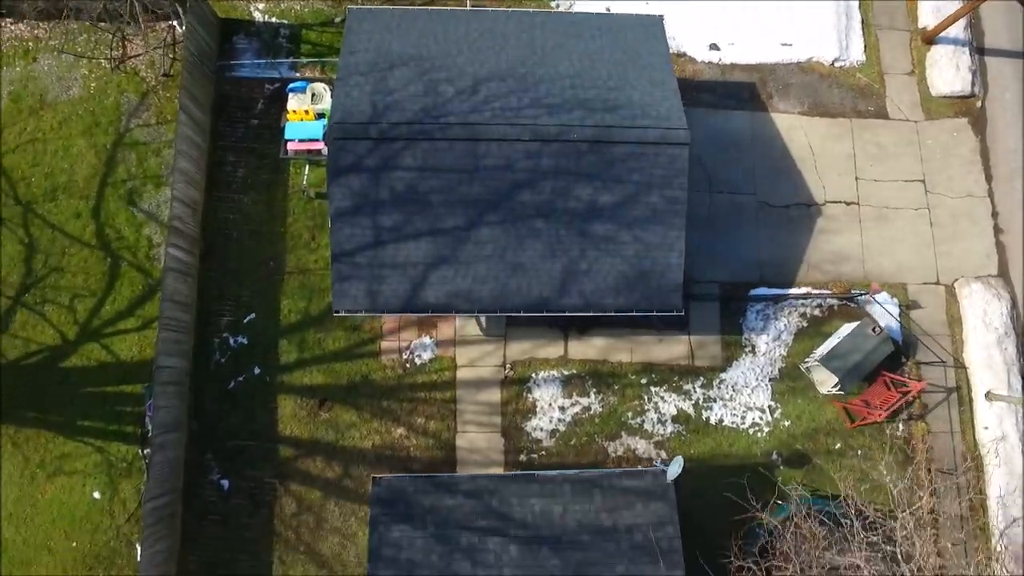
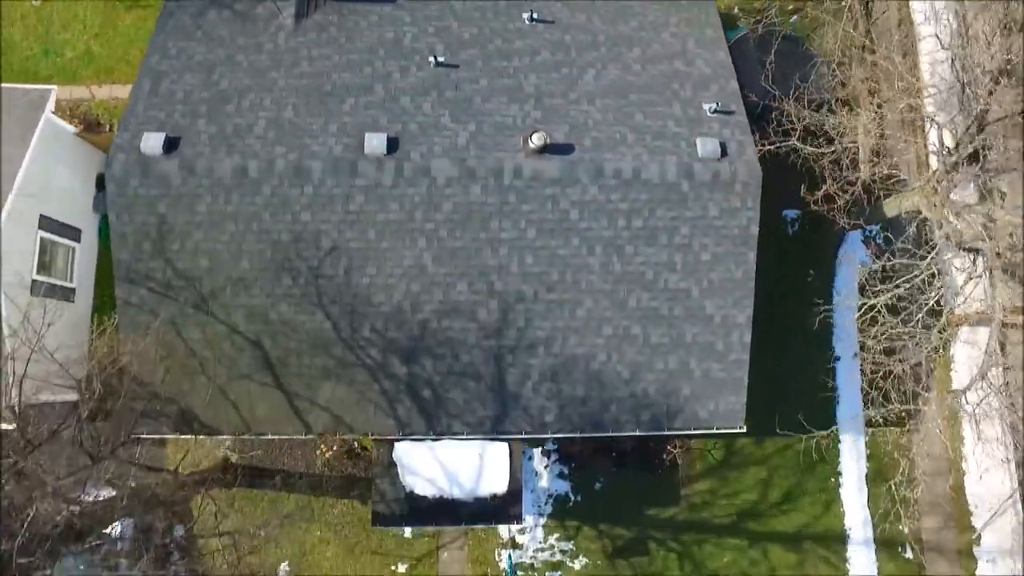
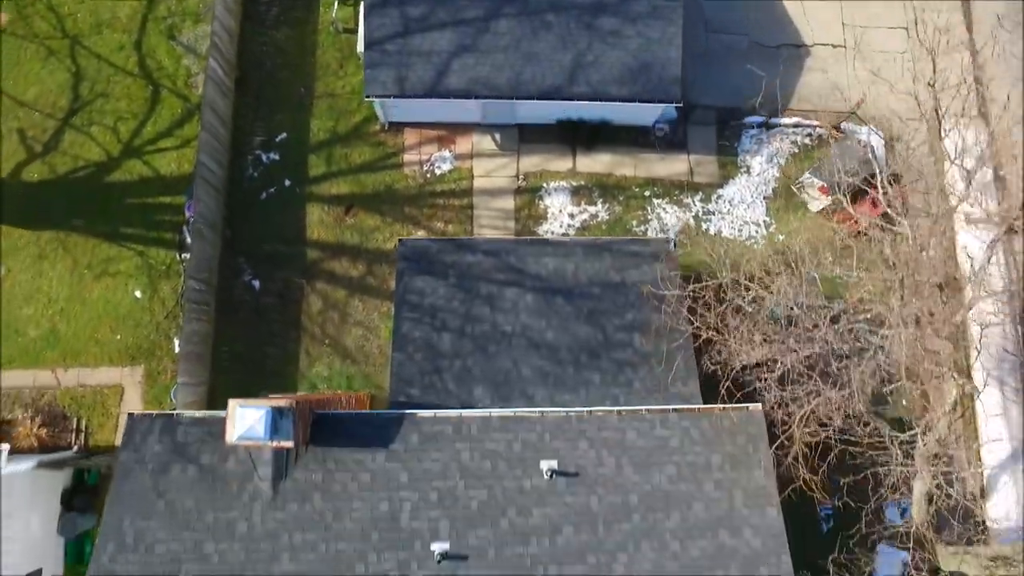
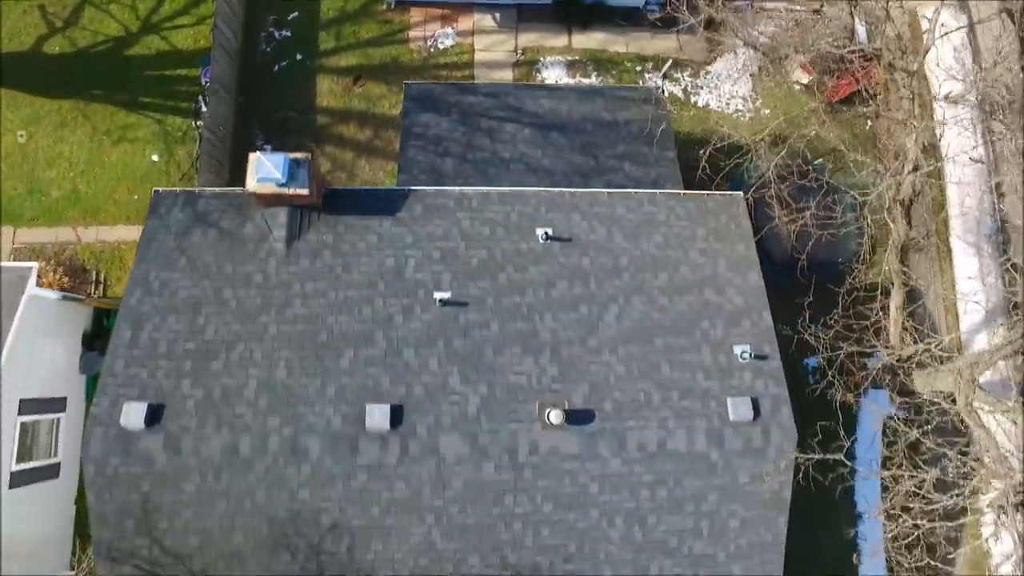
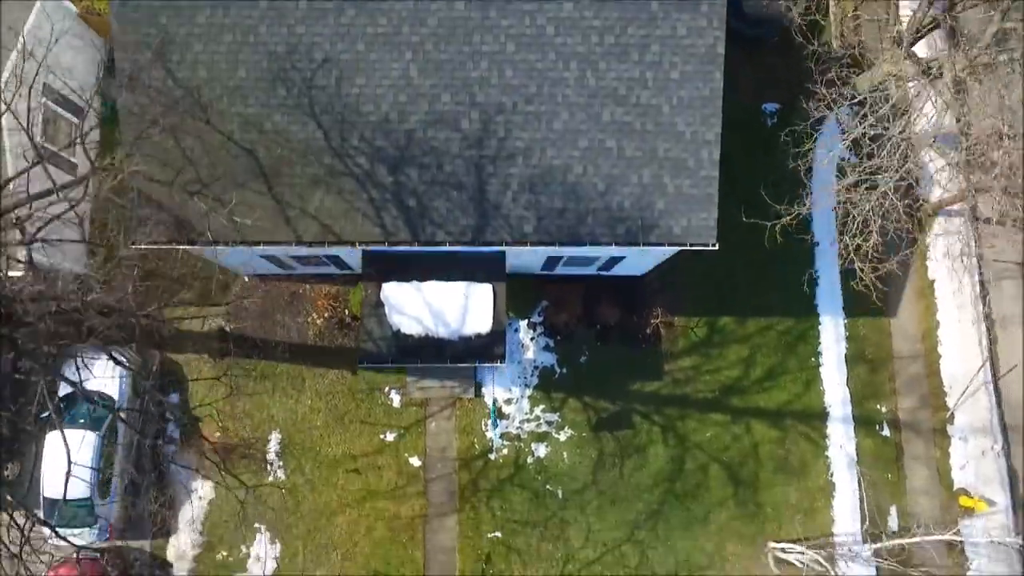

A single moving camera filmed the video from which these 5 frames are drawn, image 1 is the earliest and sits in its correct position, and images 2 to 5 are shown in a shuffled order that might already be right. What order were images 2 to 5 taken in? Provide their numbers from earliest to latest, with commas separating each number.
3, 4, 2, 5
